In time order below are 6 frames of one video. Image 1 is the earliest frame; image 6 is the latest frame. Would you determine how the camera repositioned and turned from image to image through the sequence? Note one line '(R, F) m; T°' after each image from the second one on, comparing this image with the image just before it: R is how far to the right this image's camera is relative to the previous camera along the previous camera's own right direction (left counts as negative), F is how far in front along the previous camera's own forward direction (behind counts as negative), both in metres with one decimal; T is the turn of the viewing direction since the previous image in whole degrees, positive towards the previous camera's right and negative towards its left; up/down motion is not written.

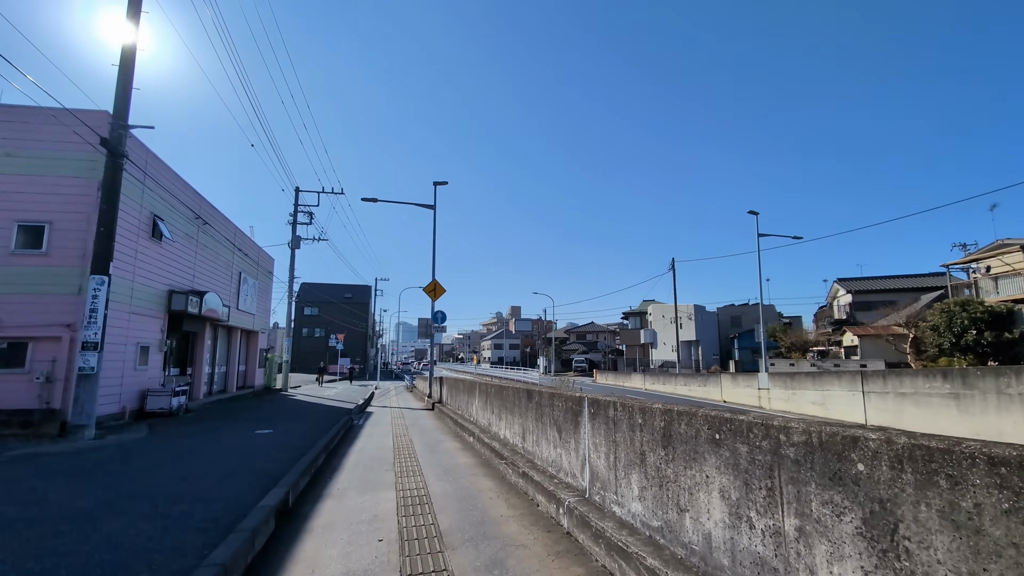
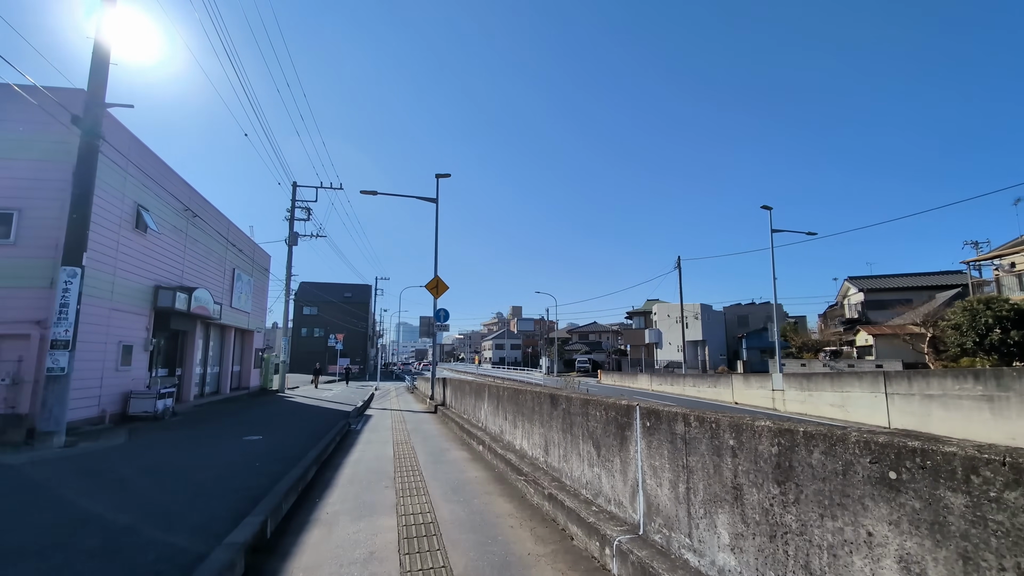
(-0.2, +0.9) m; 0°
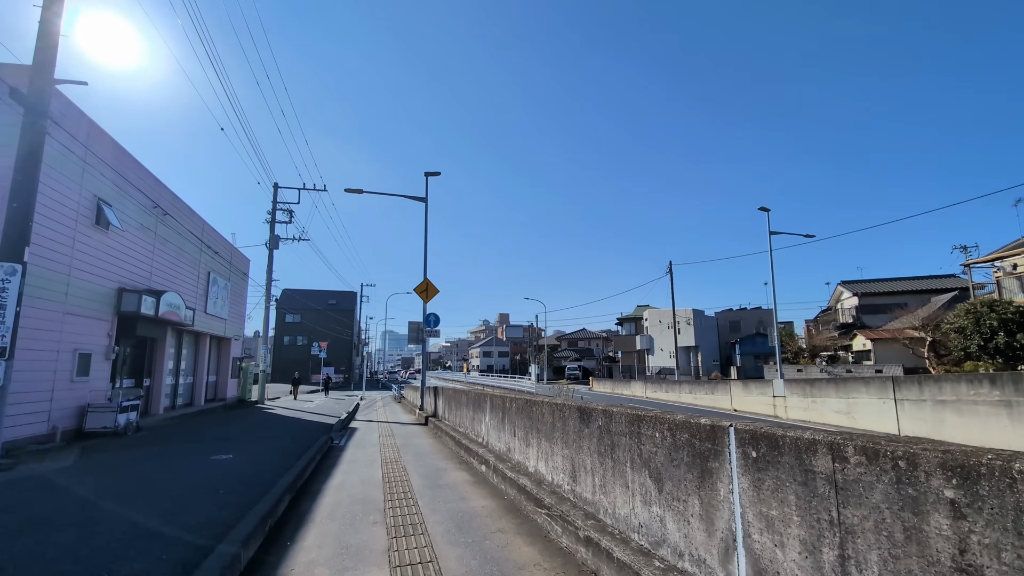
(-0.3, +1.0) m; +1°
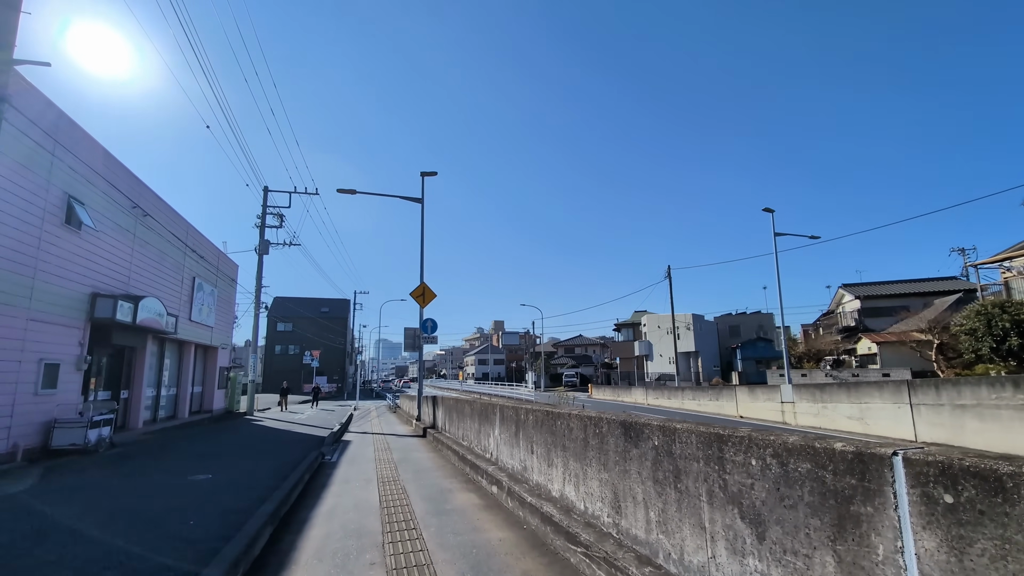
(-0.2, +0.8) m; +1°
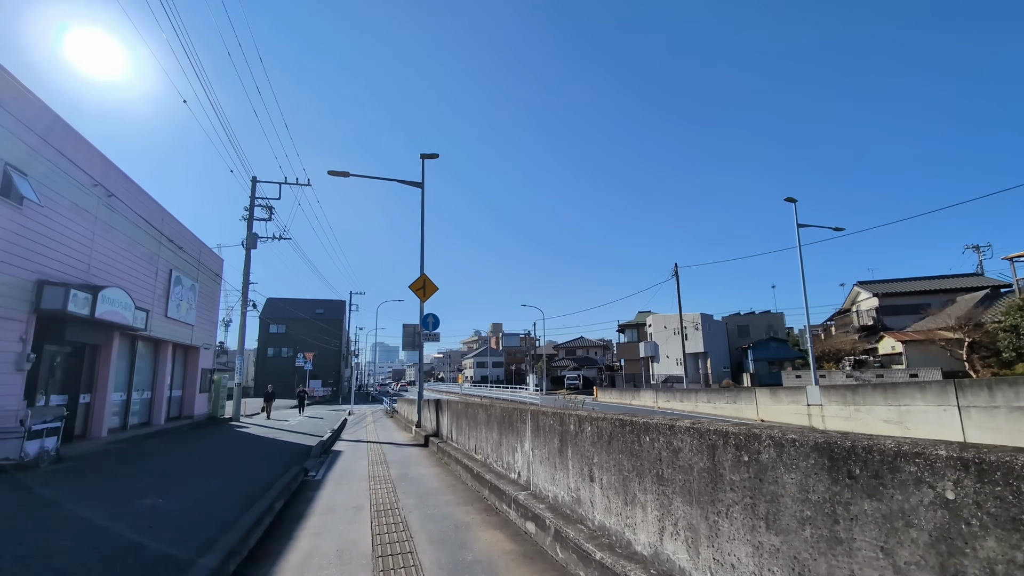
(-0.4, +1.7) m; 0°
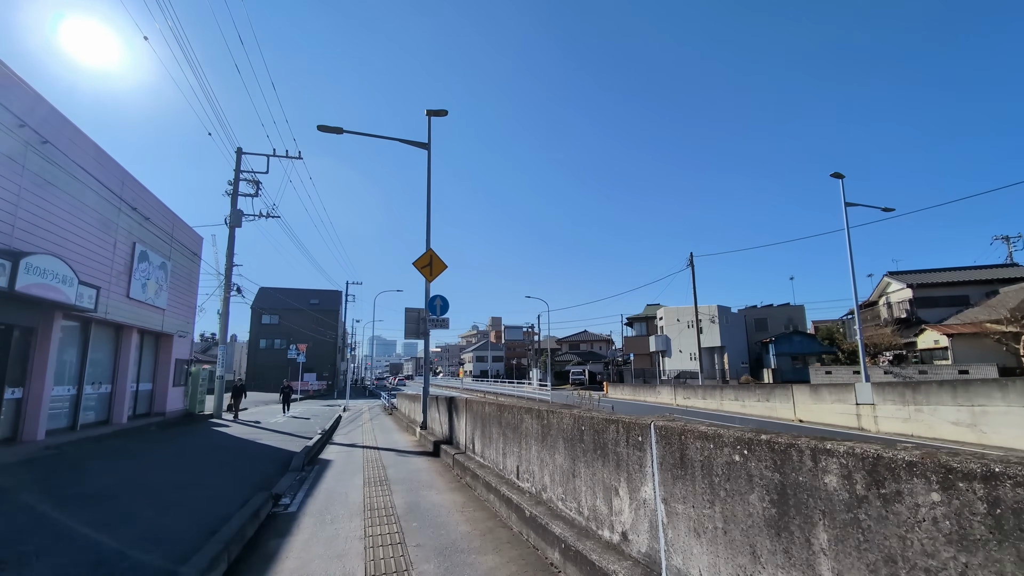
(-0.7, +2.4) m; 0°
